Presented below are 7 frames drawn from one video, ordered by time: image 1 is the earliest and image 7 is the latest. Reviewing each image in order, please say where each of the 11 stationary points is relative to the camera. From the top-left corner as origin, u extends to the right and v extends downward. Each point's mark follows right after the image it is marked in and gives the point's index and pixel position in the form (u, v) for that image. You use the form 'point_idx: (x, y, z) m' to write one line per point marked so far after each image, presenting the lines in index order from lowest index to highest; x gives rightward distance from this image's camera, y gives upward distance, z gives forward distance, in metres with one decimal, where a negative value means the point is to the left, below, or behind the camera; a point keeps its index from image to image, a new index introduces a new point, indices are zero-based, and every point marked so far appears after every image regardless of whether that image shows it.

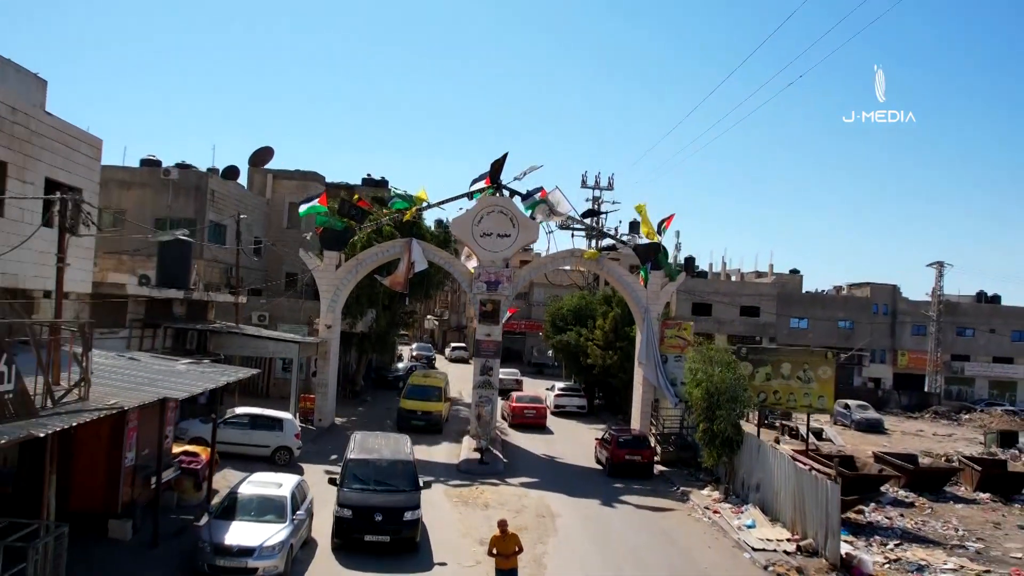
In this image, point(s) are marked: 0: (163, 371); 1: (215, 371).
0: (-5.3, -1.3, +11.7) m
1: (-5.0, -1.4, +12.8) m
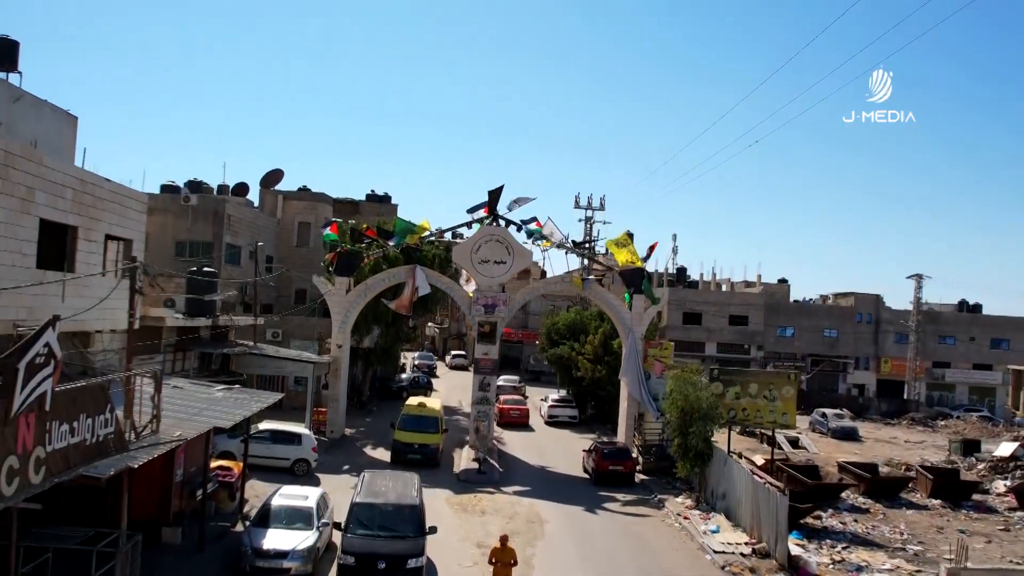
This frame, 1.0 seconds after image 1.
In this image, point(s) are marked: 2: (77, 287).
0: (-5.4, -2.0, +13.6) m
1: (-5.1, -2.1, +14.7) m
2: (-7.1, 0.0, +12.4) m
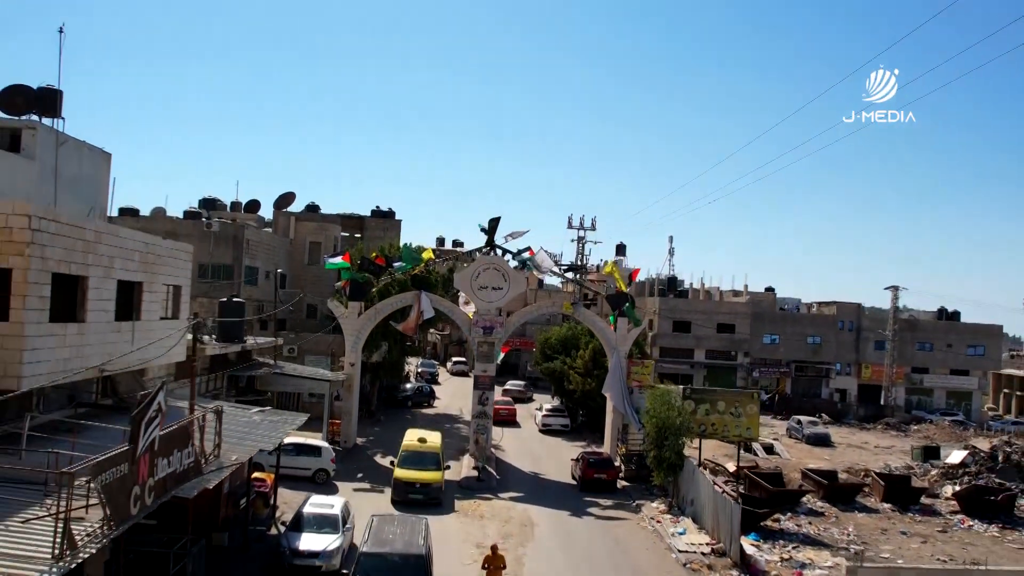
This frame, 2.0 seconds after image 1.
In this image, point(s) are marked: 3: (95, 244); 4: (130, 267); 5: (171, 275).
0: (-5.5, -2.8, +16.0) m
1: (-5.2, -2.9, +17.2) m
2: (-7.2, -0.9, +14.9) m
3: (-7.0, +0.7, +12.8) m
4: (-7.1, +0.4, +14.1) m
5: (-7.2, +0.3, +16.1) m
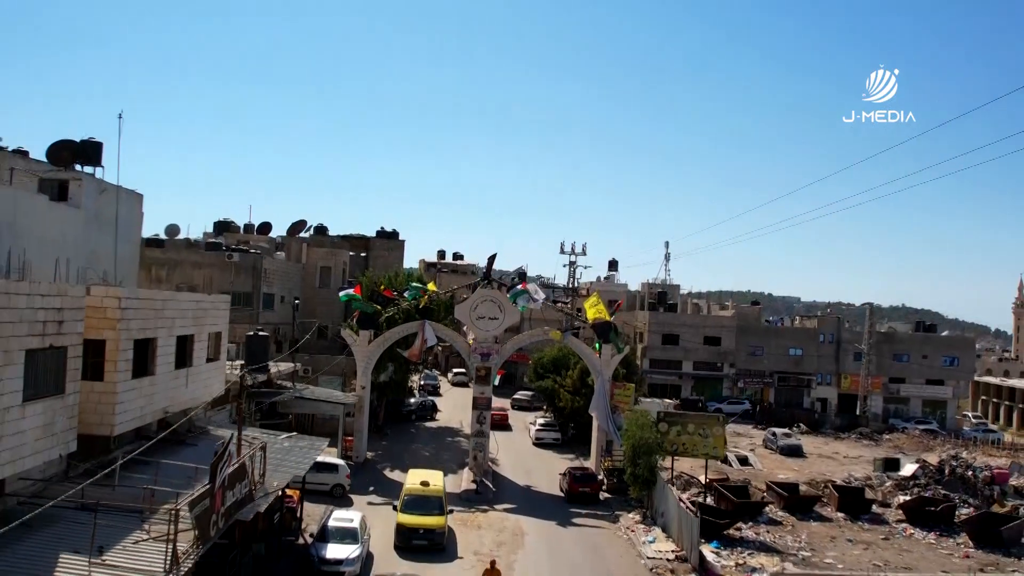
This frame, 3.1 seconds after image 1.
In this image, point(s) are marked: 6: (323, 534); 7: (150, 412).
0: (-5.7, -4.0, +18.9) m
1: (-5.4, -4.1, +20.0) m
2: (-7.4, -2.1, +17.7) m
3: (-7.2, -0.4, +15.6) m
4: (-7.3, -0.8, +16.9) m
5: (-7.4, -0.9, +19.0) m
6: (-4.5, -5.9, +18.2) m
7: (-7.3, -2.5, +15.3) m
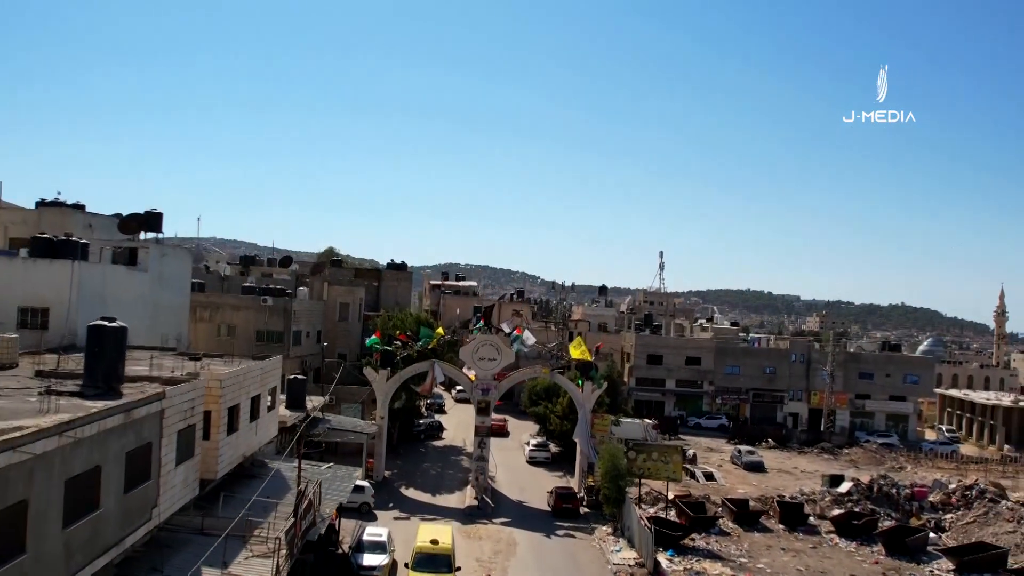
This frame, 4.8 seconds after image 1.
0: (-5.9, -6.1, +24.2) m
1: (-5.6, -6.2, +25.3) m
2: (-7.6, -4.1, +23.0) m
3: (-7.4, -2.5, +20.9) m
4: (-7.5, -2.8, +22.2) m
5: (-7.6, -3.0, +24.2) m
6: (-4.7, -7.9, +23.4) m
7: (-7.5, -4.6, +20.6) m
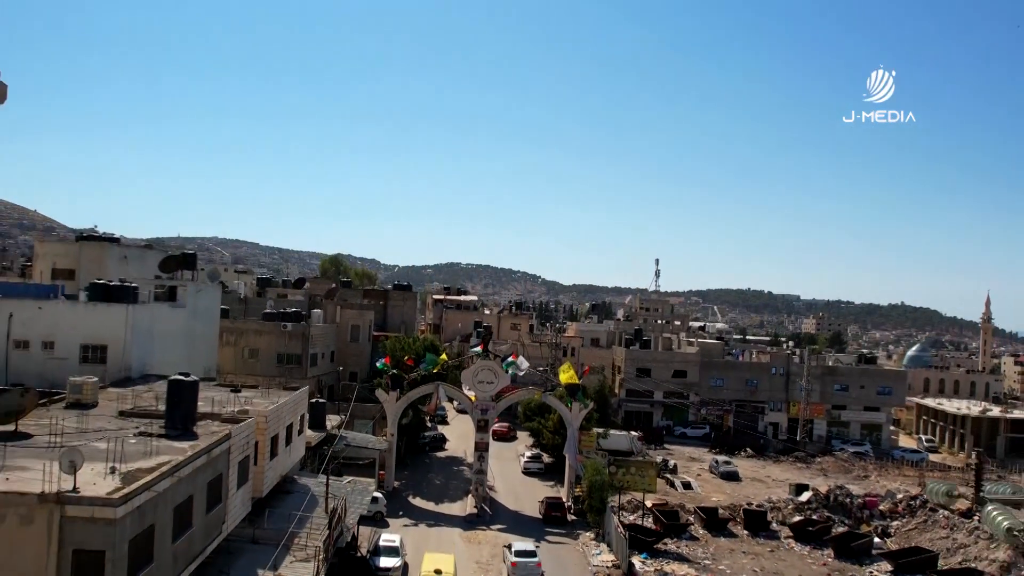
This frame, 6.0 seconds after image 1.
0: (-6.1, -7.7, +28.3) m
1: (-5.8, -7.8, +29.5) m
2: (-7.9, -5.7, +27.1) m
3: (-7.6, -4.1, +25.0) m
4: (-7.7, -4.4, +26.3) m
5: (-7.8, -4.6, +28.4) m
6: (-4.9, -9.5, +27.6) m
7: (-7.7, -6.2, +24.7) m
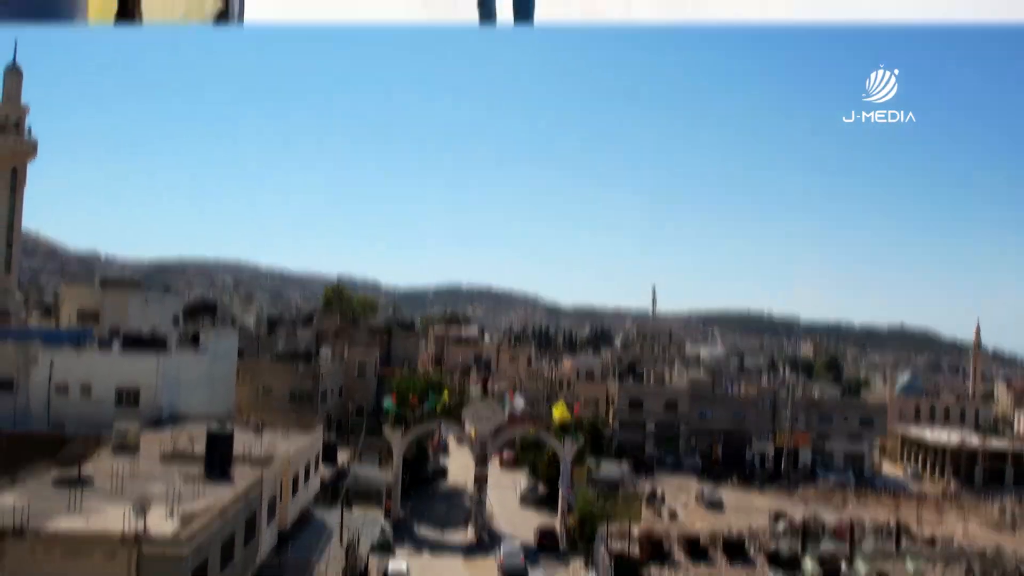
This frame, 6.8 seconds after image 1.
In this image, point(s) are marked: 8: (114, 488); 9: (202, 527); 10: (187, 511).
0: (-6.3, -9.7, +31.2) m
1: (-6.0, -9.9, +32.4) m
2: (-8.1, -7.8, +30.1) m
3: (-7.8, -6.1, +28.0) m
4: (-7.9, -6.5, +29.4) m
5: (-8.0, -6.7, +31.4) m
6: (-5.1, -11.6, +30.4) m
7: (-7.9, -8.2, +27.7) m
8: (-10.4, -5.3, +20.0) m
9: (-7.0, -5.4, +17.2) m
10: (-7.7, -5.3, +18.2) m
